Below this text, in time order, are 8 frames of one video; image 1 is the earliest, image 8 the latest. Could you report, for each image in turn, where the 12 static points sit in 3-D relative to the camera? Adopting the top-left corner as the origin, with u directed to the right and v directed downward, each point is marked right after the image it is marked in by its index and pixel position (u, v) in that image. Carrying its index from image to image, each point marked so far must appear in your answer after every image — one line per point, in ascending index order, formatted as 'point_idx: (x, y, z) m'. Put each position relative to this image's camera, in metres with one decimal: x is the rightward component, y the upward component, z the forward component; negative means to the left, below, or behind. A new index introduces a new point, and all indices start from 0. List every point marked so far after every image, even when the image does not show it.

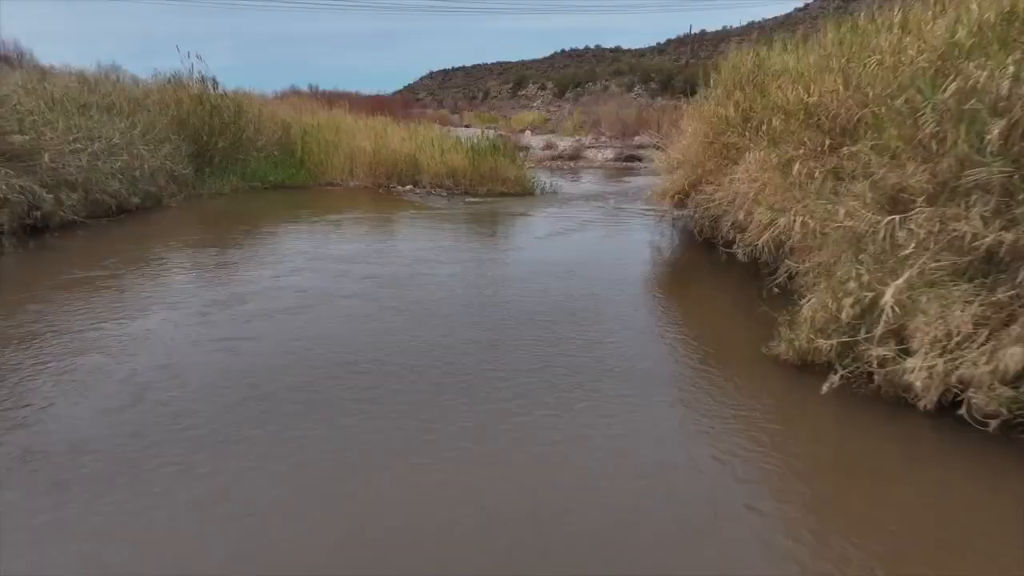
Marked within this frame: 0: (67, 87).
0: (-3.9, +1.7, +5.7) m
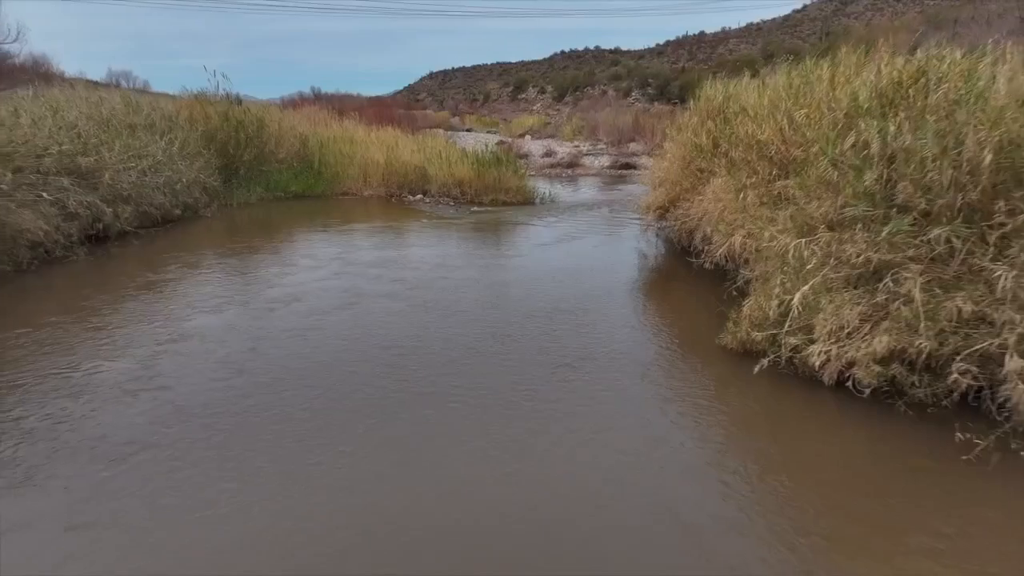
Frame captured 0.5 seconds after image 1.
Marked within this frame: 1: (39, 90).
0: (-3.8, +1.7, +6.3) m
1: (-4.5, +1.8, +6.3) m
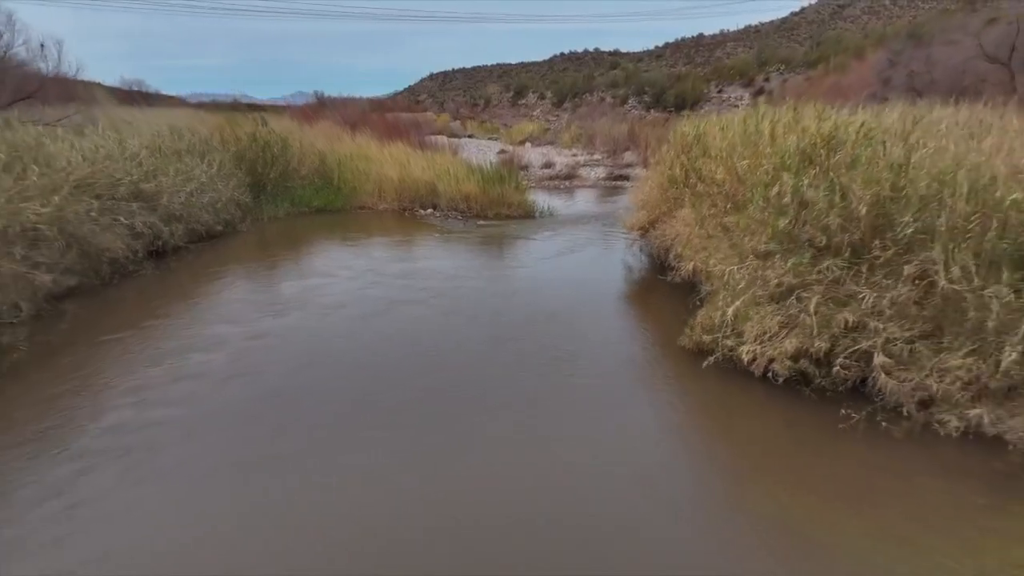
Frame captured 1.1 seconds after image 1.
0: (-3.8, +1.6, +7.1) m
1: (-4.5, +1.7, +7.1) m
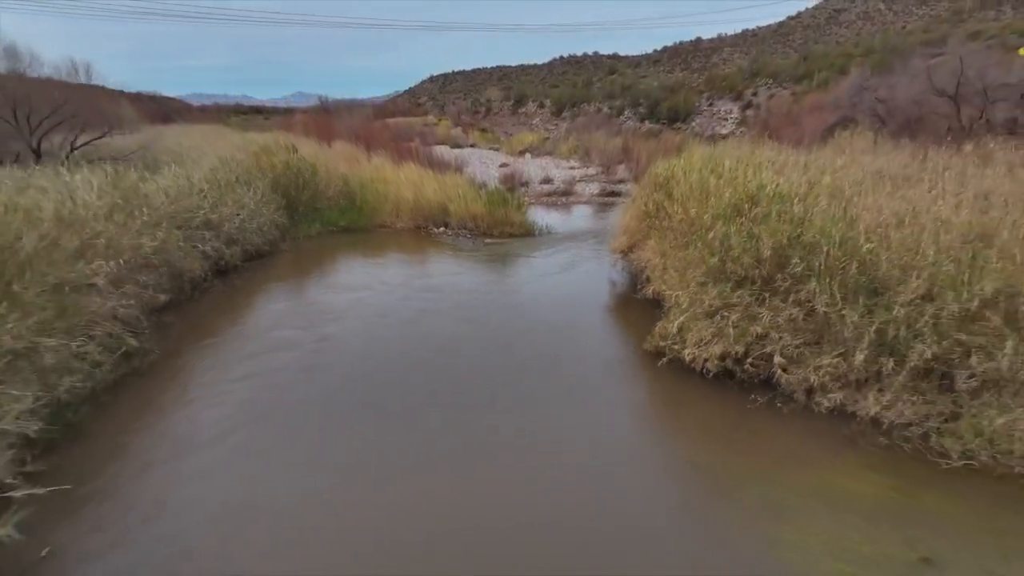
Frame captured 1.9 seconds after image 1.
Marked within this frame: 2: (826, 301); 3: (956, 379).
0: (-3.8, +1.5, +8.3) m
1: (-4.5, +1.6, +8.3) m
2: (+1.9, -0.1, +3.9) m
3: (+2.4, -0.5, +3.5) m
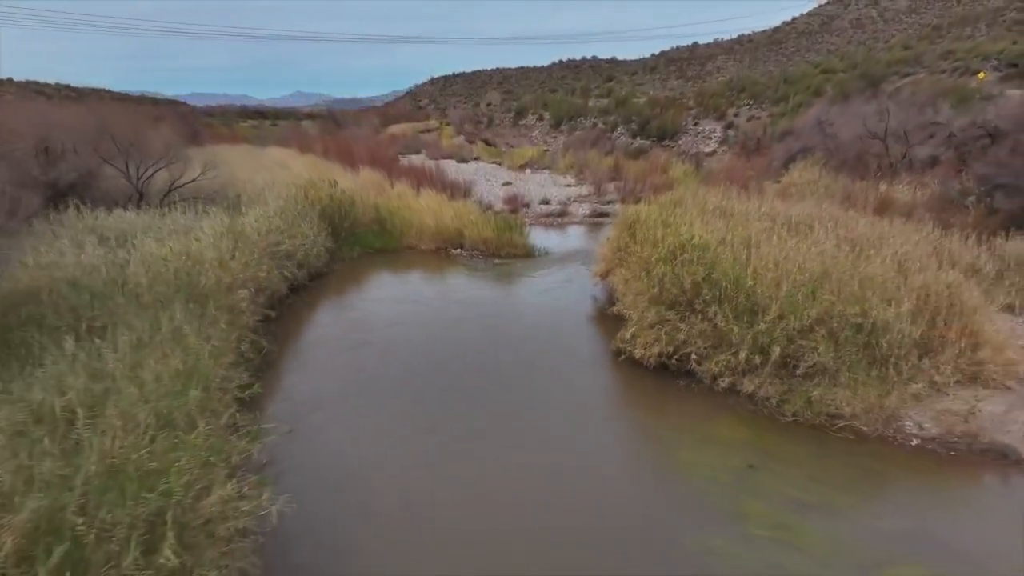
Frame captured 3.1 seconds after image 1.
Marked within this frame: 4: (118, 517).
0: (-3.7, +1.3, +10.4) m
1: (-4.4, +1.4, +10.4) m
2: (+2.0, -0.3, +6.1) m
3: (+2.5, -0.7, +5.6) m
4: (-1.6, -0.9, +2.6) m
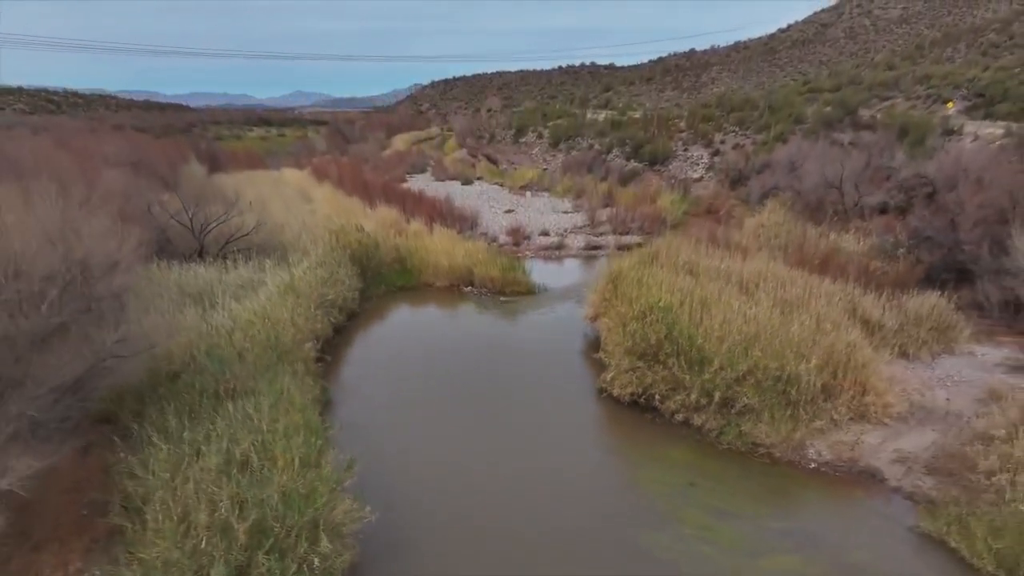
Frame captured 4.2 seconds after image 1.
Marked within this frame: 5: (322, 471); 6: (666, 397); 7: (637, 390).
0: (-3.6, +0.6, +12.3) m
1: (-4.3, +0.7, +12.3) m
2: (+2.0, -1.0, +7.9) m
3: (+2.5, -1.3, +7.5) m
4: (-1.5, -1.6, +4.5) m
5: (-1.5, -1.4, +5.1) m
6: (+1.9, -1.3, +7.9) m
7: (+1.6, -1.3, +8.2) m
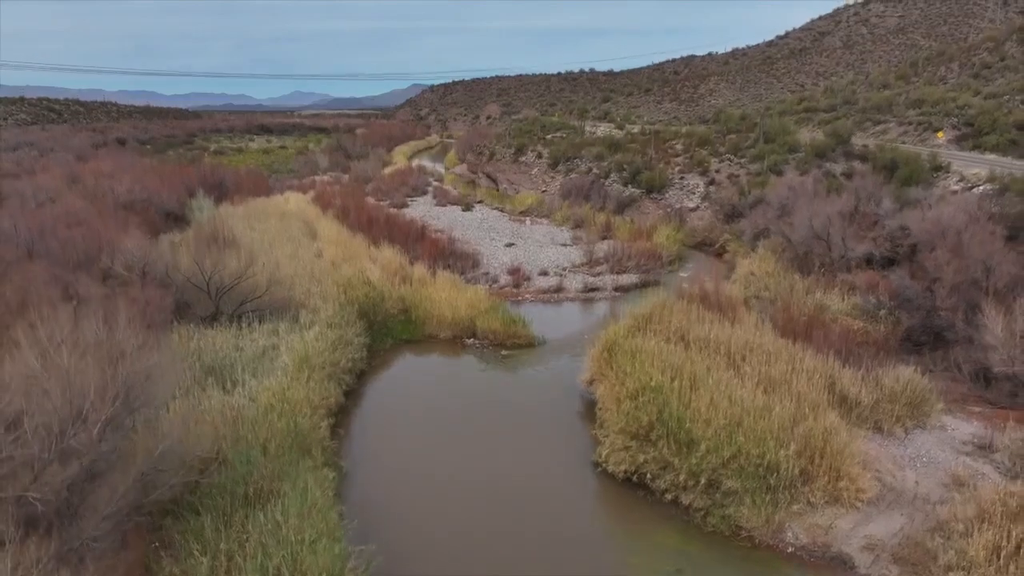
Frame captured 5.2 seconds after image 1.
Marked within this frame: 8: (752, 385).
0: (-3.6, -0.5, +12.9) m
1: (-4.3, -0.5, +12.9) m
2: (+2.1, -2.1, +8.5) m
3: (+2.6, -2.5, +8.1) m
4: (-1.5, -2.7, +5.1) m
5: (-1.5, -2.6, +5.7) m
6: (+1.9, -2.5, +8.6) m
7: (+1.6, -2.4, +8.8) m
8: (+3.4, -1.3, +9.3) m
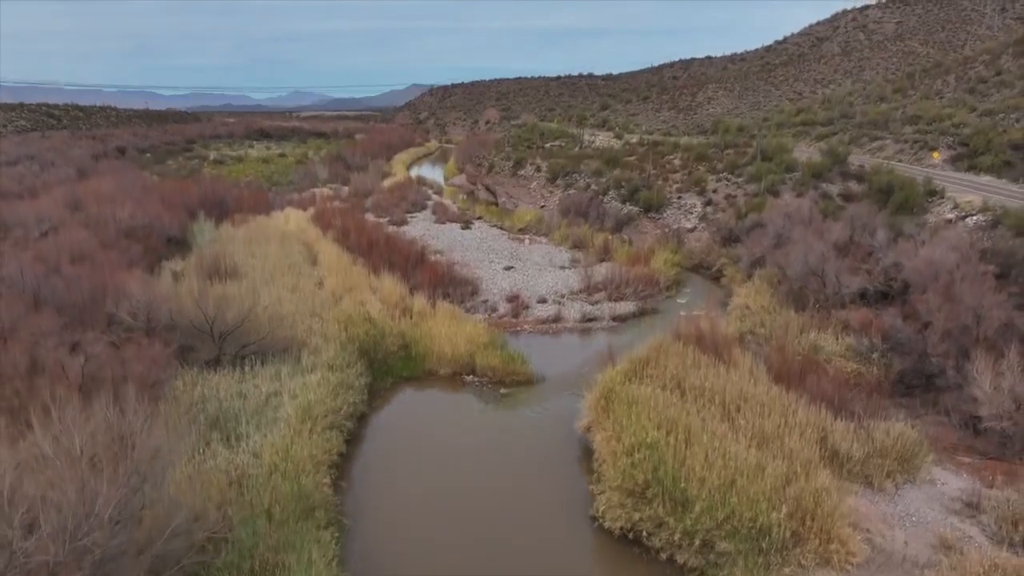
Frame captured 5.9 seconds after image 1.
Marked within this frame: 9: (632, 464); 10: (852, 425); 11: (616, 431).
0: (-3.6, -1.4, +13.1) m
1: (-4.3, -1.3, +13.1) m
2: (+2.0, -2.9, +8.7) m
3: (+2.5, -3.3, +8.3) m
4: (-1.5, -3.6, +5.3) m
5: (-1.5, -3.4, +5.9) m
6: (+1.9, -3.3, +8.8) m
7: (+1.6, -3.2, +9.0) m
8: (+3.4, -2.2, +9.5) m
9: (+1.6, -2.4, +9.4) m
10: (+5.2, -2.1, +10.0) m
11: (+1.6, -2.2, +10.4) m
